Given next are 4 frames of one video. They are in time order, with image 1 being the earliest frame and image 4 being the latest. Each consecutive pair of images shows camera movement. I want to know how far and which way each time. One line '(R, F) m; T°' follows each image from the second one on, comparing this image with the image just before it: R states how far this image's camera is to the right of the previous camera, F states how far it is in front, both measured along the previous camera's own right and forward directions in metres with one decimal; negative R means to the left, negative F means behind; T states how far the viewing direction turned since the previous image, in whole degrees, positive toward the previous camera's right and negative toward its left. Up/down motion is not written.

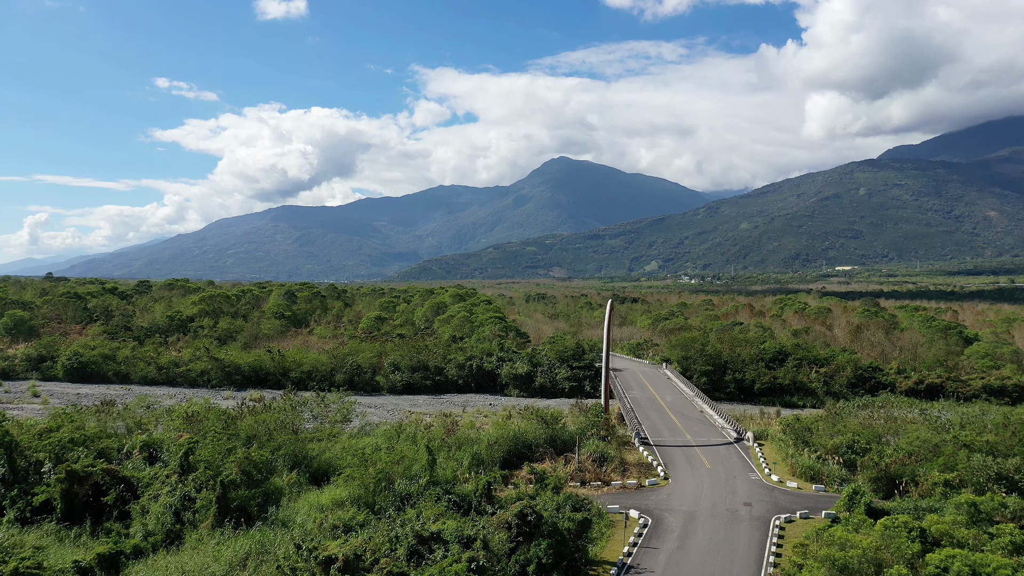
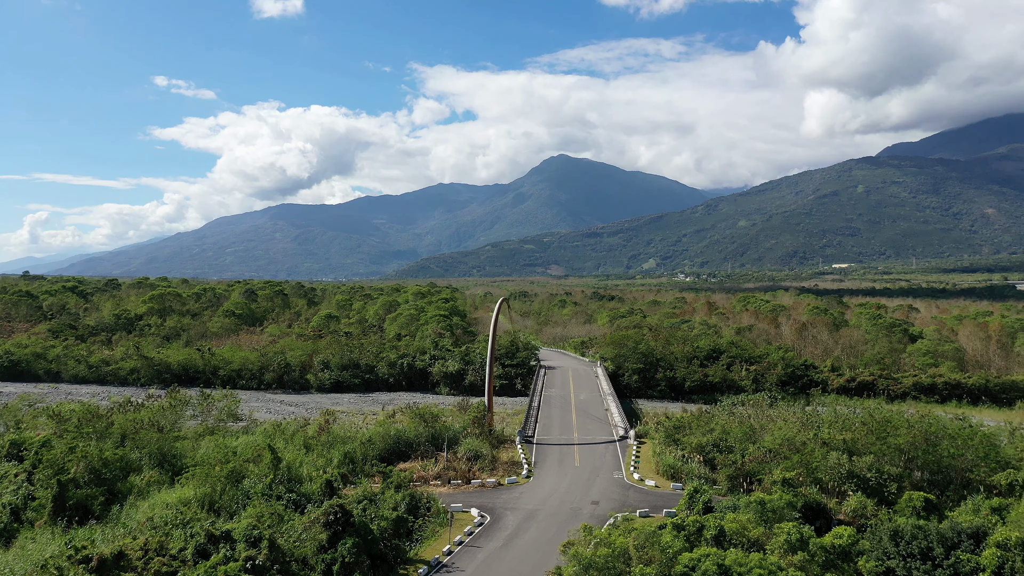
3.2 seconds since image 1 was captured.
(+5.8, +0.1) m; 0°
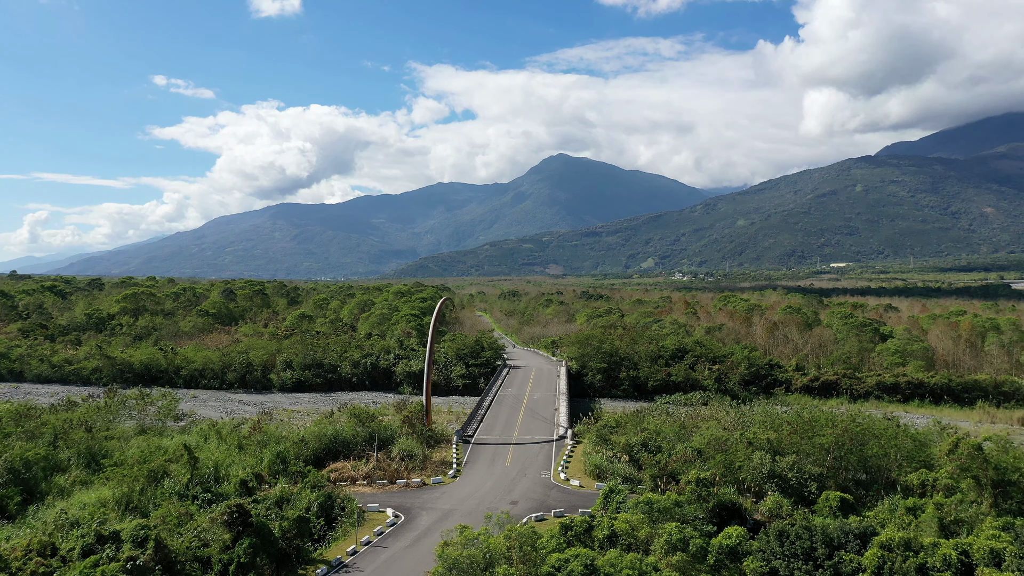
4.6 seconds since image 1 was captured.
(+3.1, 0.0) m; 0°
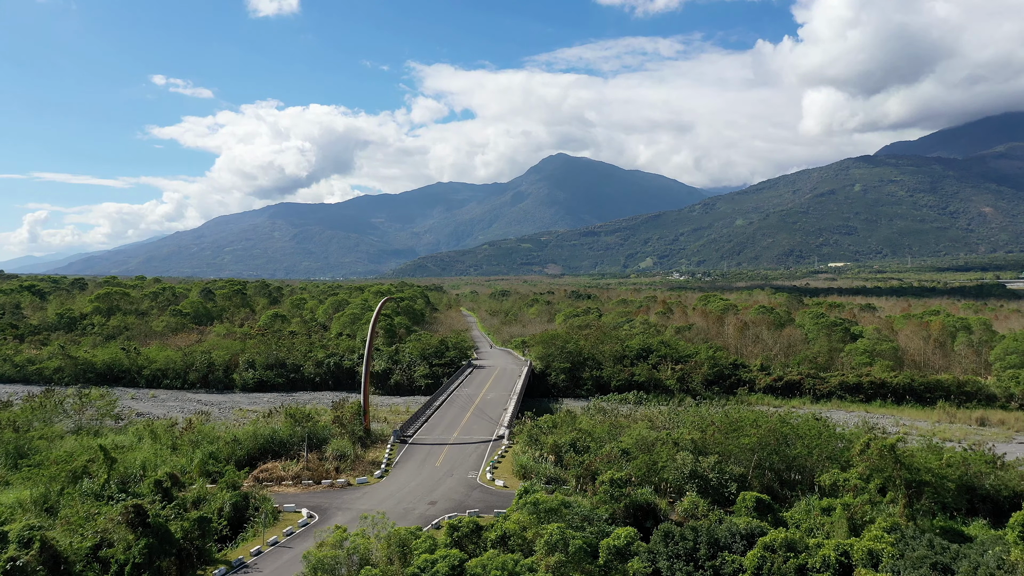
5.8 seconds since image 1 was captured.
(+3.1, 0.0) m; 0°
